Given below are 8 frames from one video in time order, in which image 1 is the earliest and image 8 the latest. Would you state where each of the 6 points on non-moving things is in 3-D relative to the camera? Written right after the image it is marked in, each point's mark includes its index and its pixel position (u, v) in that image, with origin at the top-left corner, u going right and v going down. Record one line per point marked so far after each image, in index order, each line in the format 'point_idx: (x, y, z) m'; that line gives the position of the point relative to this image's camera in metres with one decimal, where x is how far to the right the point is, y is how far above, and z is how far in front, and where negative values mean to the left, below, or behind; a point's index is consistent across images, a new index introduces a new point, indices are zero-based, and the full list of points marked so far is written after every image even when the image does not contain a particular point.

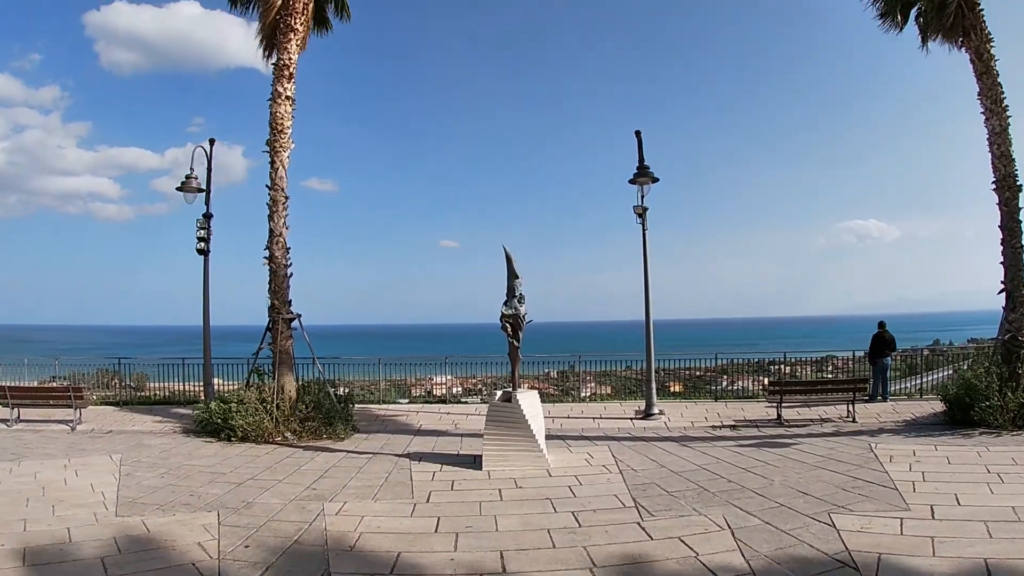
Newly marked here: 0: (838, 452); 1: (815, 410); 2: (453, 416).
0: (+4.2, -2.1, +7.6) m
1: (+5.5, -2.1, +10.7) m
2: (-1.0, -2.2, +10.2) m
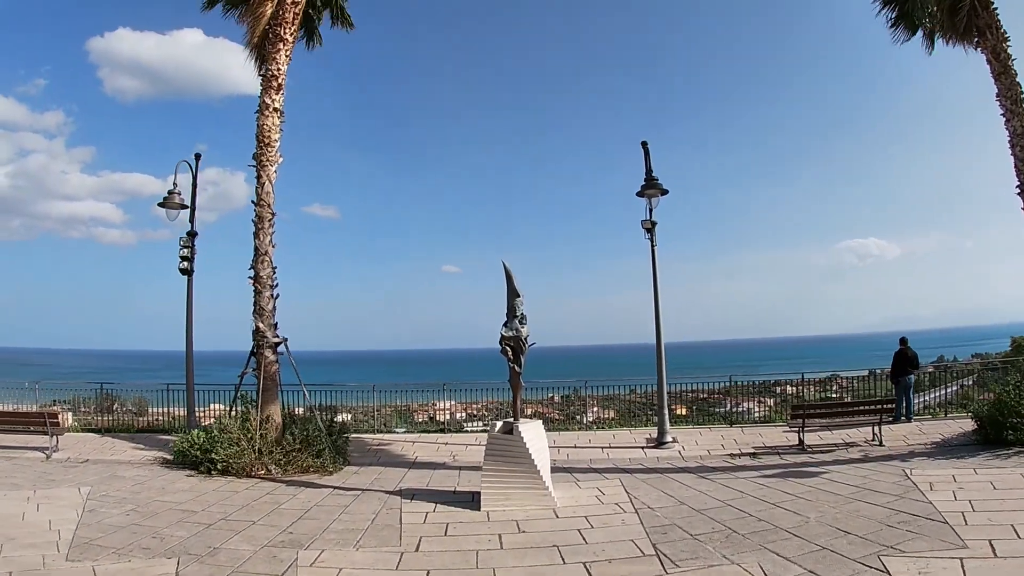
0: (+4.3, -2.2, +6.9) m
1: (+5.5, -2.4, +10.0) m
2: (-1.0, -2.6, +9.5) m
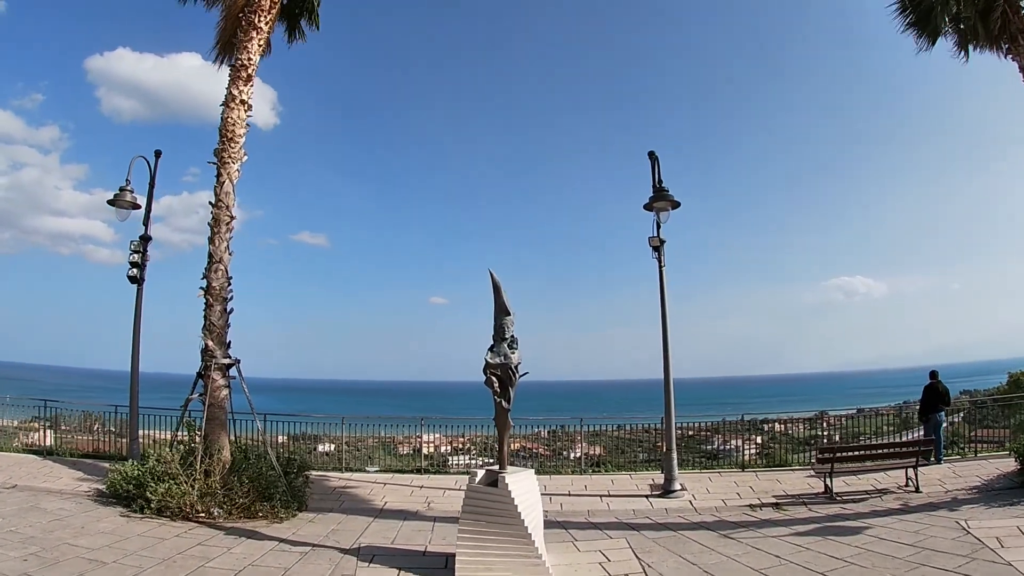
0: (+4.1, -2.5, +5.8) m
1: (+5.3, -2.9, +8.9) m
2: (-1.2, -2.8, +8.2) m
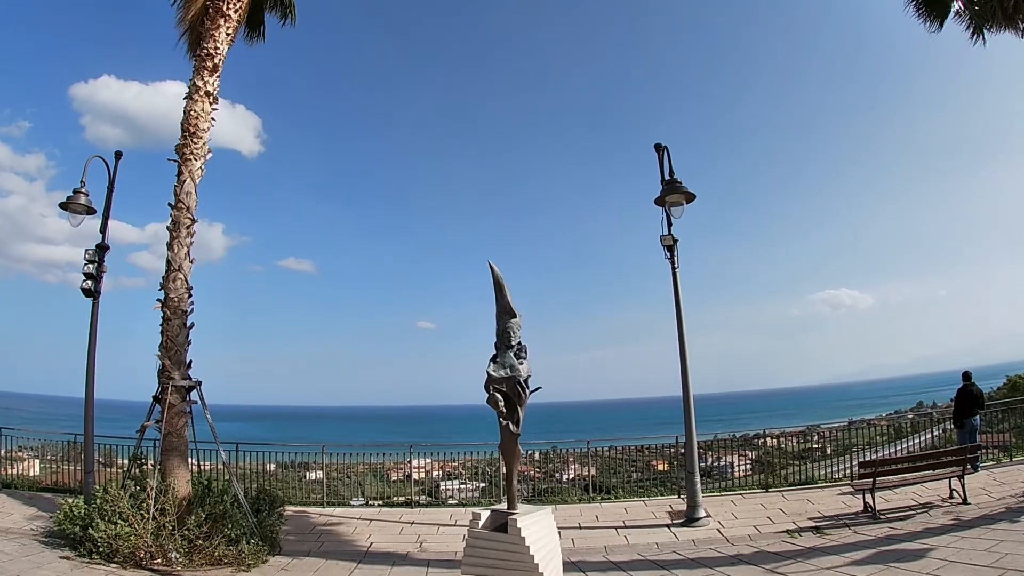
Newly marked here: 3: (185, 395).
0: (+4.2, -2.4, +5.0) m
1: (+5.3, -2.8, +8.1) m
2: (-1.2, -3.0, +7.3) m
3: (-4.0, -1.3, +7.2) m
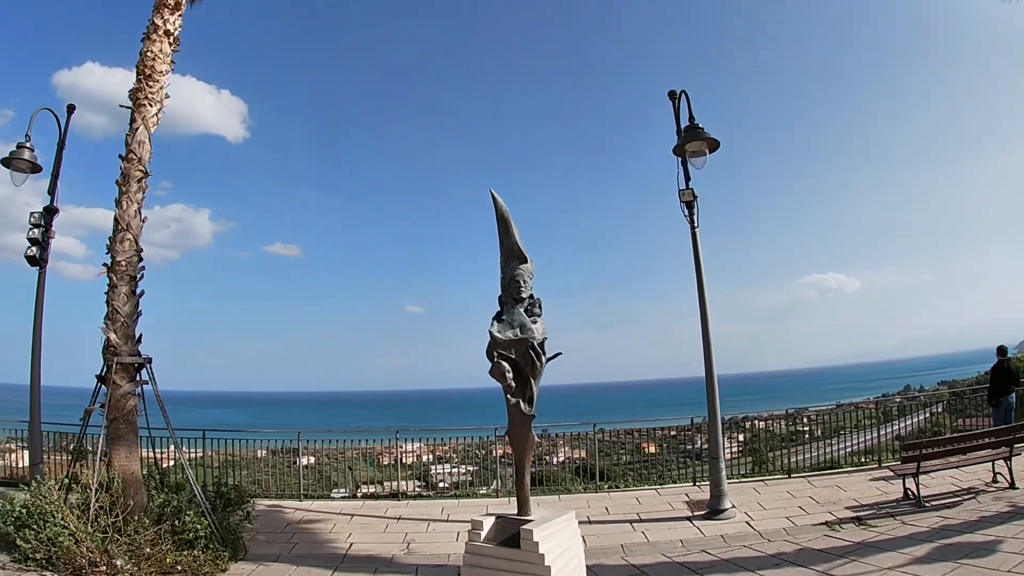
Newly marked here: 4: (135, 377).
0: (+4.2, -2.1, +4.2) m
1: (+5.3, -2.4, +7.4) m
2: (-1.2, -2.6, +6.4) m
3: (-4.0, -0.9, +6.3) m
4: (-4.0, -0.9, +6.3) m
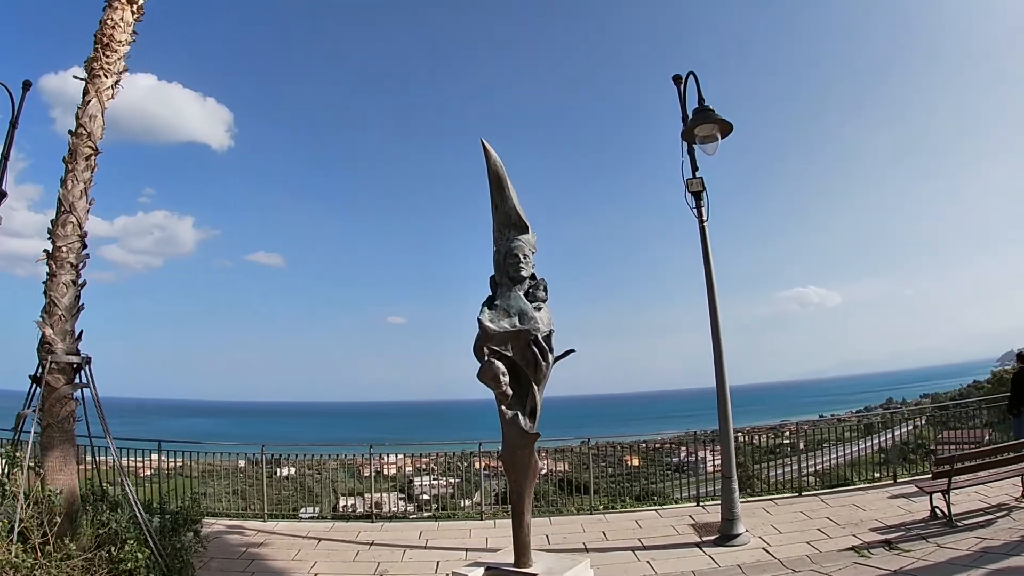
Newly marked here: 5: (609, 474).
0: (+4.1, -2.0, +3.7) m
1: (+5.2, -2.5, +6.8) m
2: (-1.3, -2.5, +5.7) m
3: (-4.1, -0.8, +5.5) m
4: (-4.1, -0.9, +5.5) m
5: (+1.4, -2.6, +8.4) m
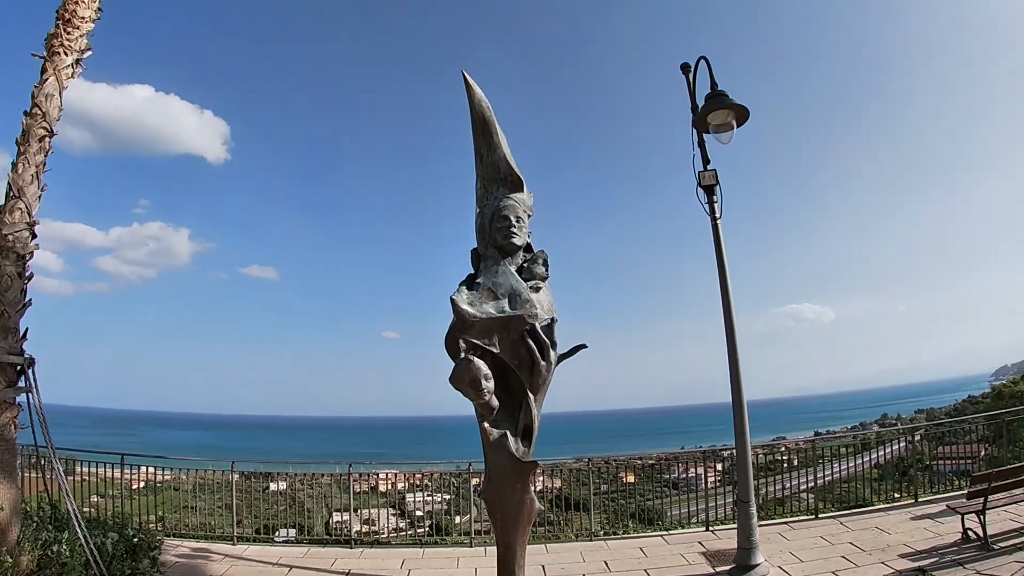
0: (+4.1, -2.0, +3.1) m
1: (+5.1, -2.5, +6.3) m
2: (-1.4, -2.5, +5.1) m
3: (-4.2, -0.8, +4.9) m
4: (-4.1, -0.9, +4.9) m
5: (+1.3, -2.7, +7.9) m
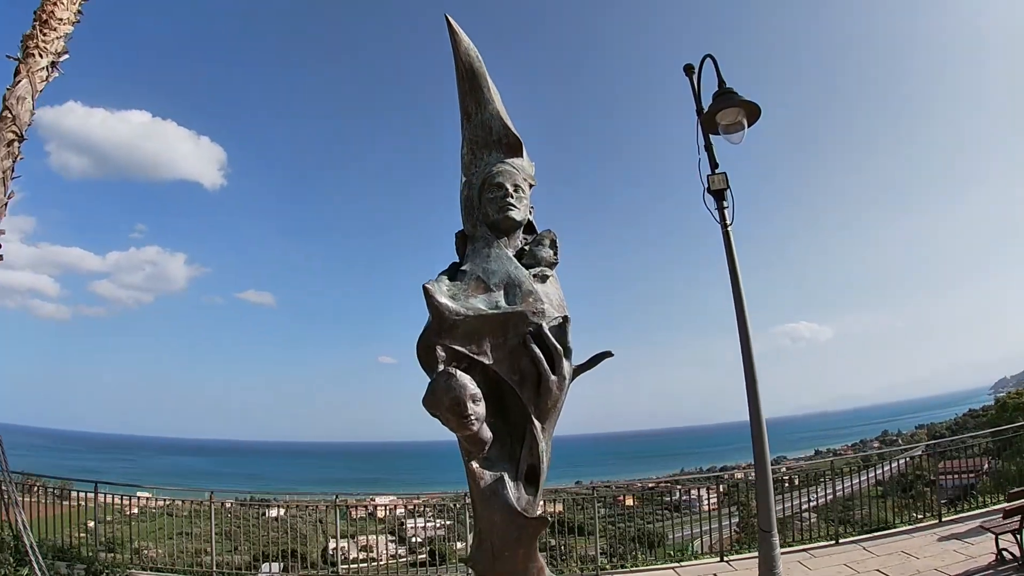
0: (+4.1, -2.0, +2.7) m
1: (+5.1, -2.6, +5.8) m
2: (-1.4, -2.6, +4.7) m
3: (-4.2, -0.9, +4.5) m
4: (-4.2, -1.0, +4.5) m
5: (+1.3, -2.9, +7.4) m
